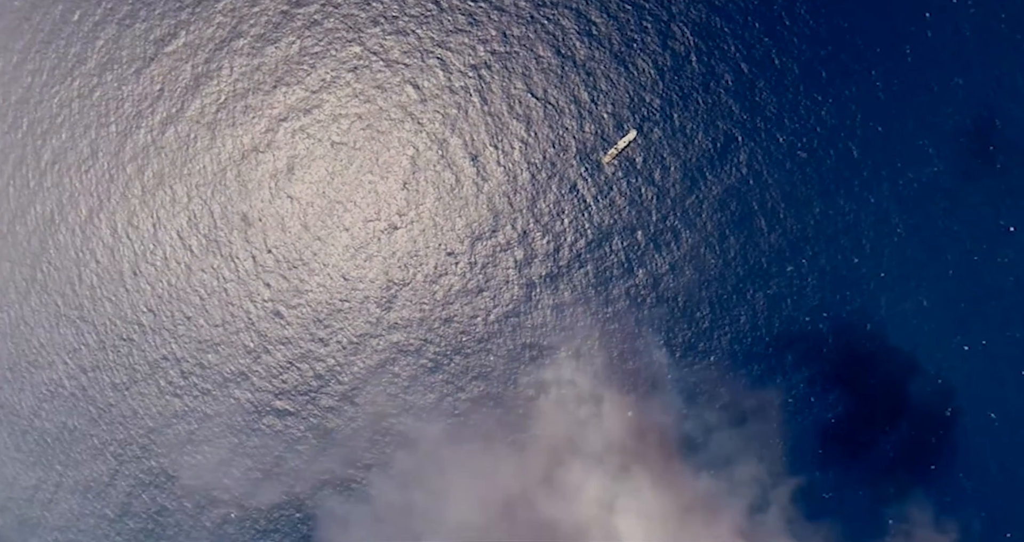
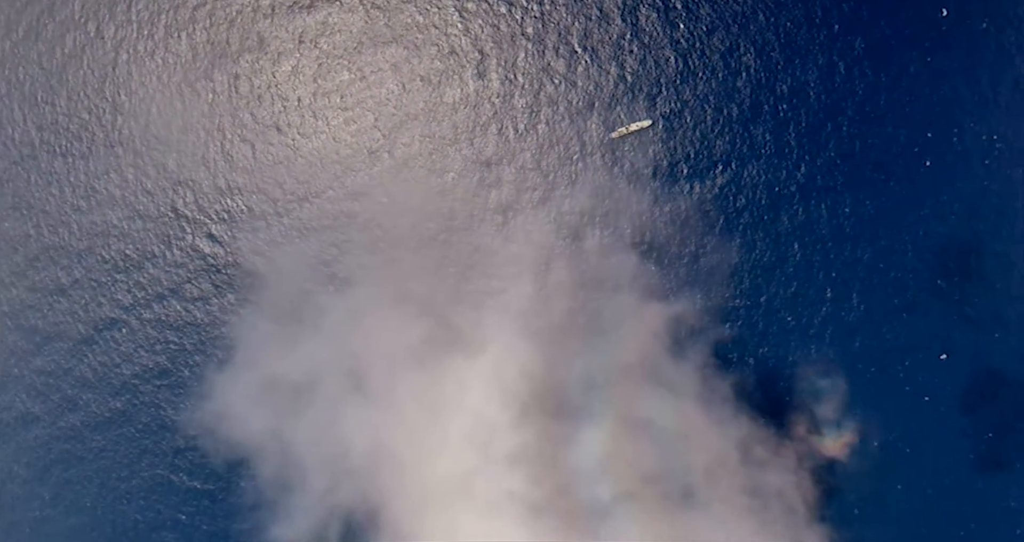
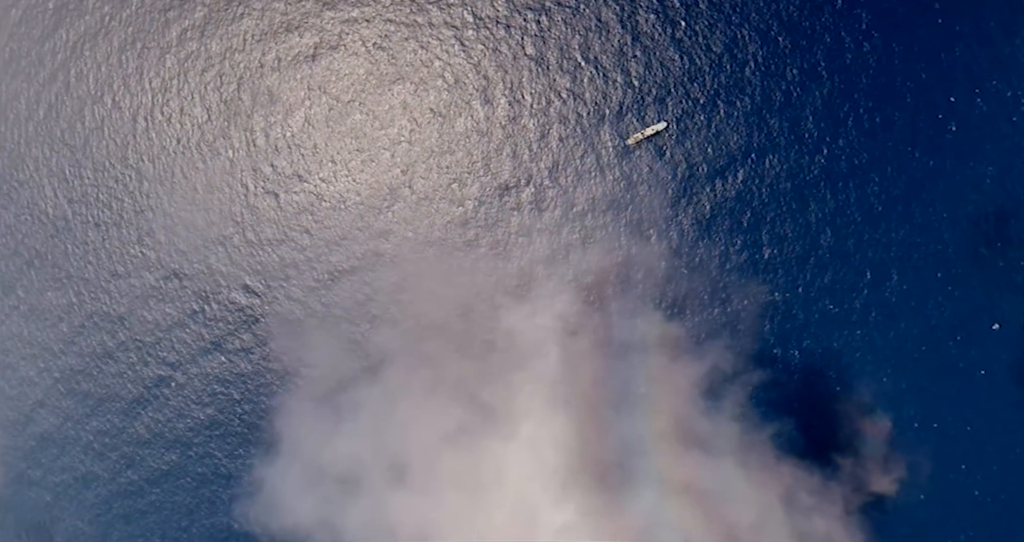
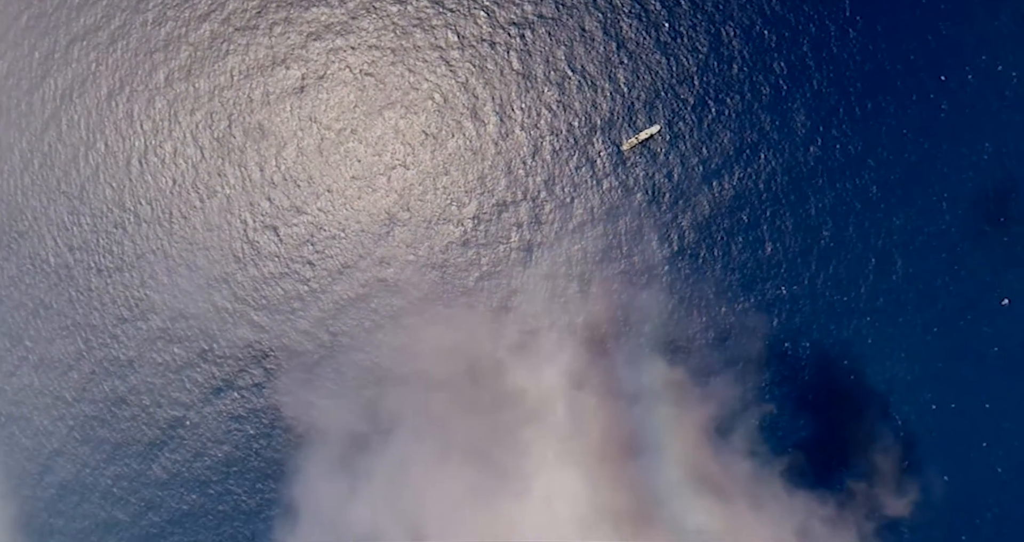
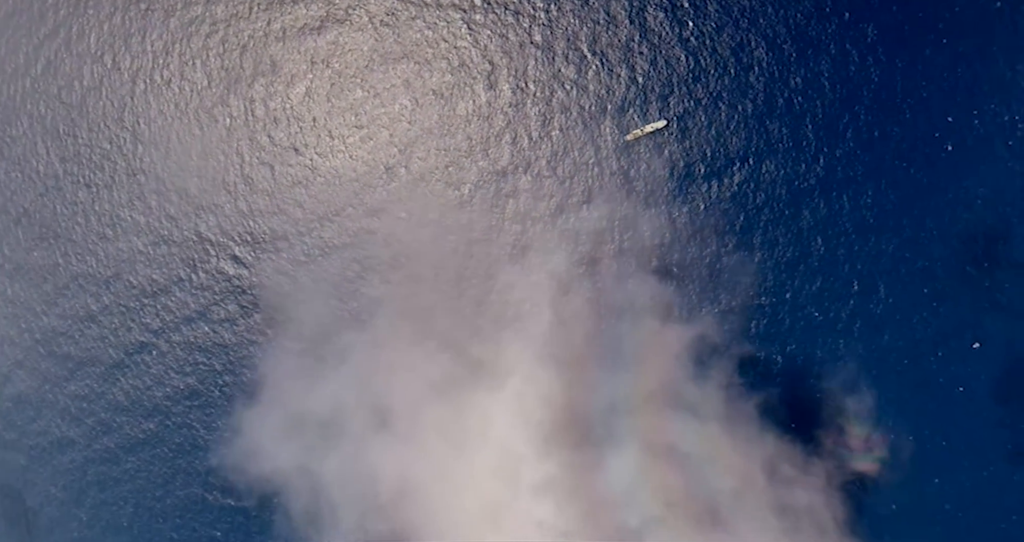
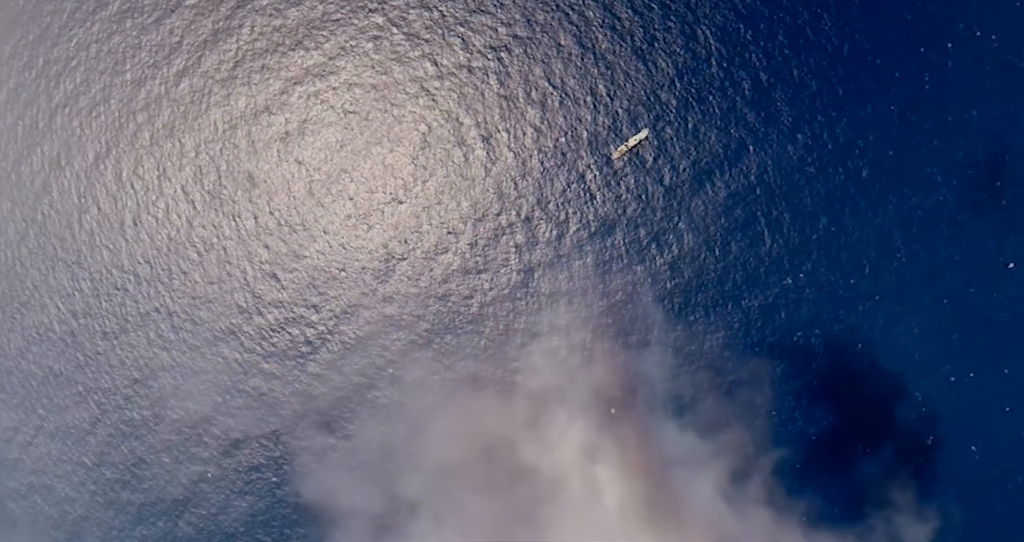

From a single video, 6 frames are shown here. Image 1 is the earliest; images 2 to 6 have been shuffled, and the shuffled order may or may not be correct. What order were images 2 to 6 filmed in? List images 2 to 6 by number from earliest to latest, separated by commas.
6, 4, 3, 5, 2
